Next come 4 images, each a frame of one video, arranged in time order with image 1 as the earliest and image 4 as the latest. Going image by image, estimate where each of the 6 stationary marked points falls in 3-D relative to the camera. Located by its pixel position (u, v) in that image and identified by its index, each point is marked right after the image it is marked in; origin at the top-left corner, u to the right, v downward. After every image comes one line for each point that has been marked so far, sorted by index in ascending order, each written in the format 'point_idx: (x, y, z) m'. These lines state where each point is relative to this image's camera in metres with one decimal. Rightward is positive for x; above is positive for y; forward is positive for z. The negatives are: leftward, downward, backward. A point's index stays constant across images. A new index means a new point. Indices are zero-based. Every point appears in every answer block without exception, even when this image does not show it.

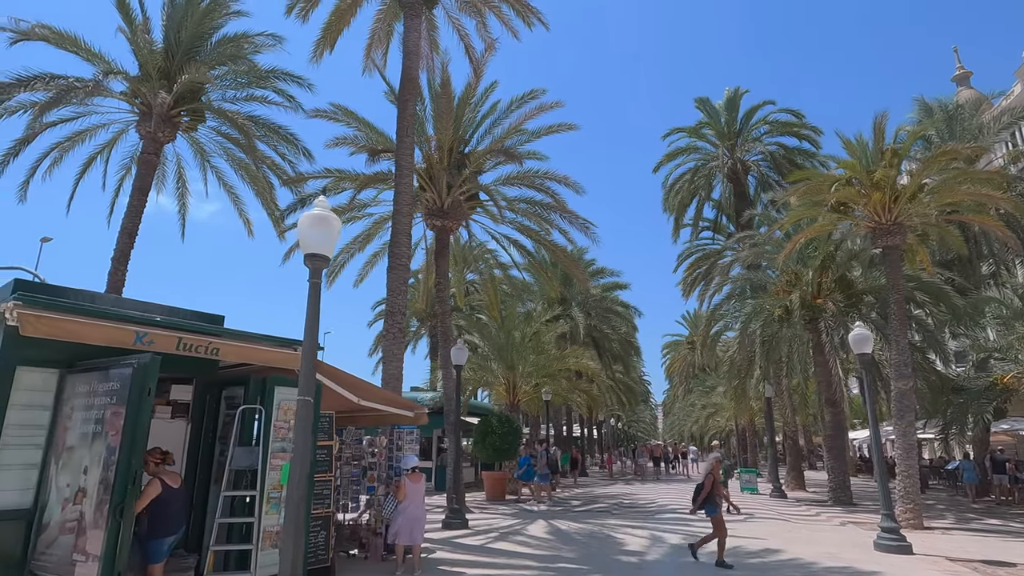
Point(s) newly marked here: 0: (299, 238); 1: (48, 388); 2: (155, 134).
0: (-2.0, +0.5, +5.2) m
1: (-4.6, -1.0, +5.6) m
2: (-9.0, +3.9, +14.1) m
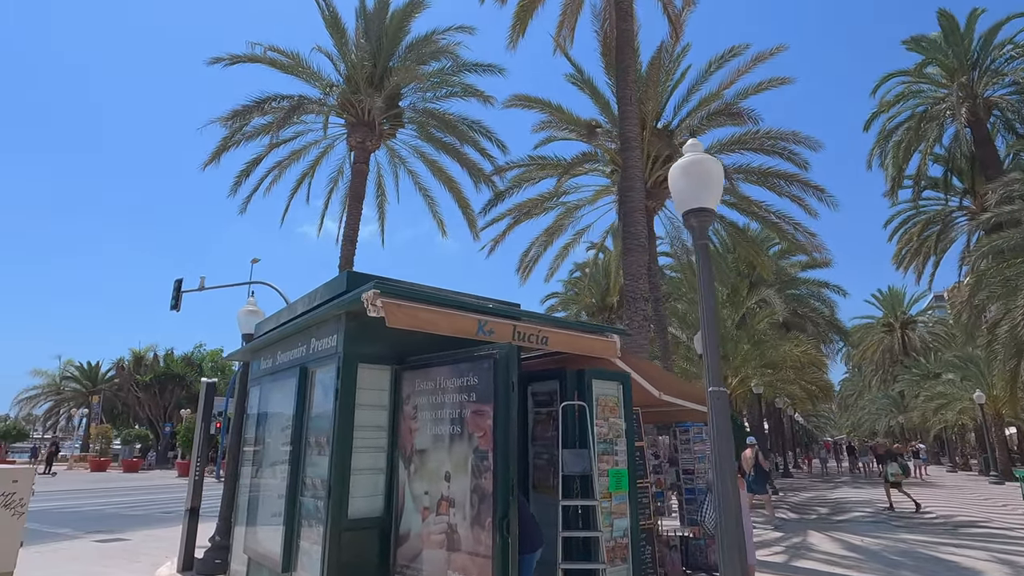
0: (+1.2, +0.7, +4.2) m
1: (-1.2, -0.9, +5.2) m
2: (-3.8, +3.8, +14.6) m
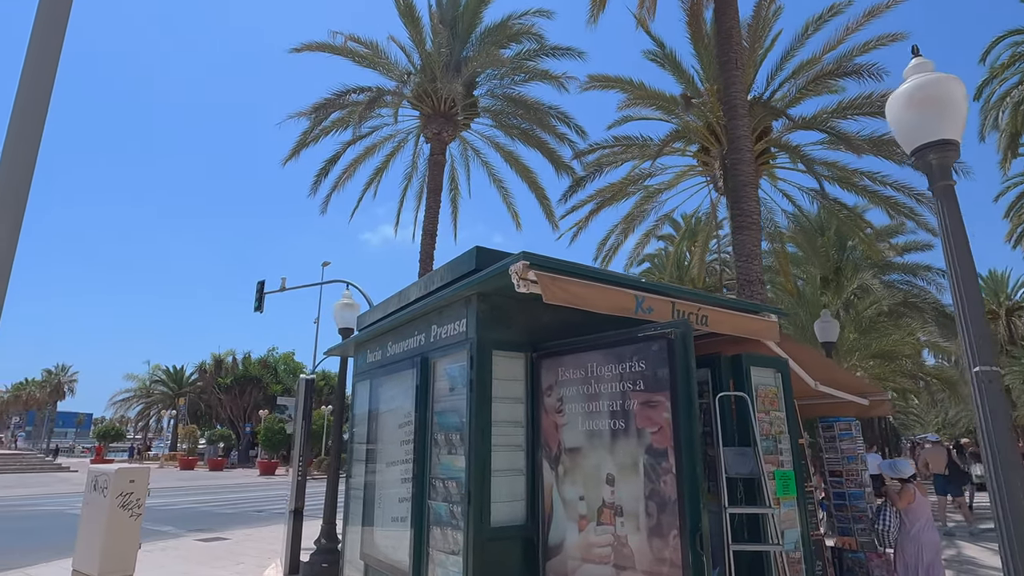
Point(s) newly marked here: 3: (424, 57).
0: (+2.3, +1.0, +3.4) m
1: (0.0, -0.7, +4.6) m
2: (-1.8, +3.9, +14.2) m
3: (-2.2, +5.7, +13.8) m
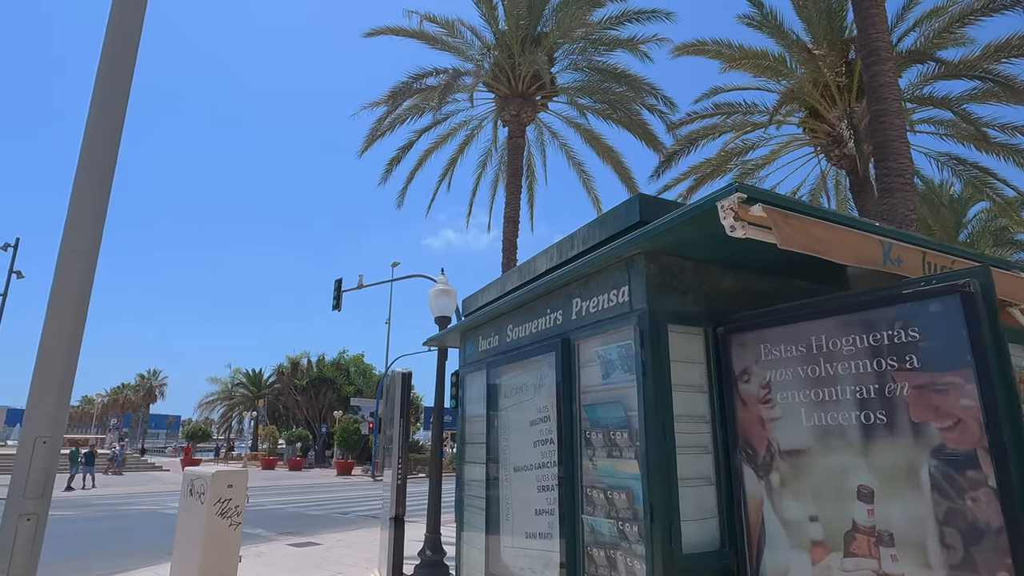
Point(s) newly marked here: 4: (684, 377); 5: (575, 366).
0: (+3.3, +1.3, +2.2) m
1: (+1.2, -0.4, +3.6) m
2: (+0.2, +4.2, +13.3) m
3: (-0.3, +6.0, +13.0) m
4: (+1.1, -0.6, +3.5) m
5: (+0.5, -0.6, +4.0) m
